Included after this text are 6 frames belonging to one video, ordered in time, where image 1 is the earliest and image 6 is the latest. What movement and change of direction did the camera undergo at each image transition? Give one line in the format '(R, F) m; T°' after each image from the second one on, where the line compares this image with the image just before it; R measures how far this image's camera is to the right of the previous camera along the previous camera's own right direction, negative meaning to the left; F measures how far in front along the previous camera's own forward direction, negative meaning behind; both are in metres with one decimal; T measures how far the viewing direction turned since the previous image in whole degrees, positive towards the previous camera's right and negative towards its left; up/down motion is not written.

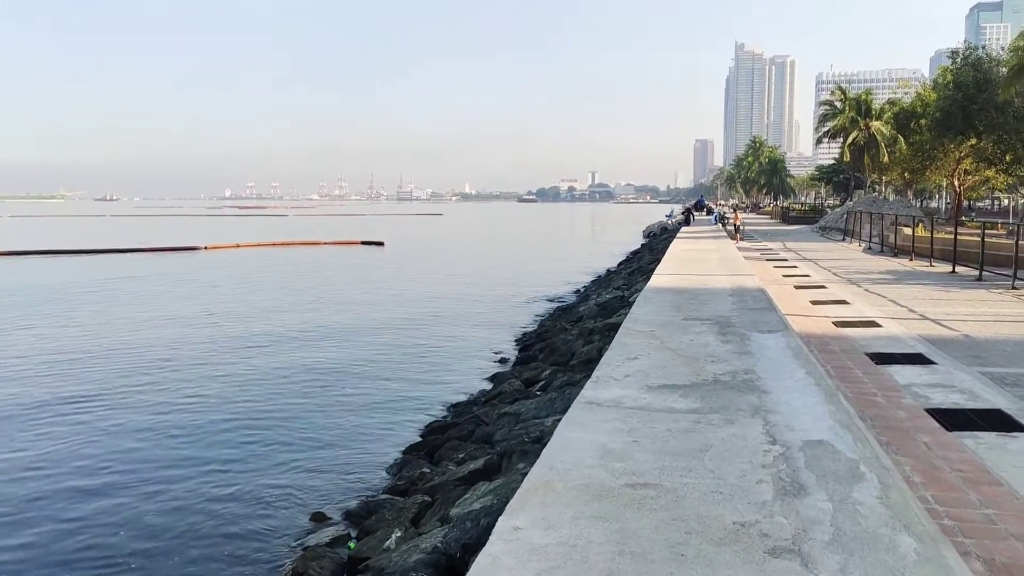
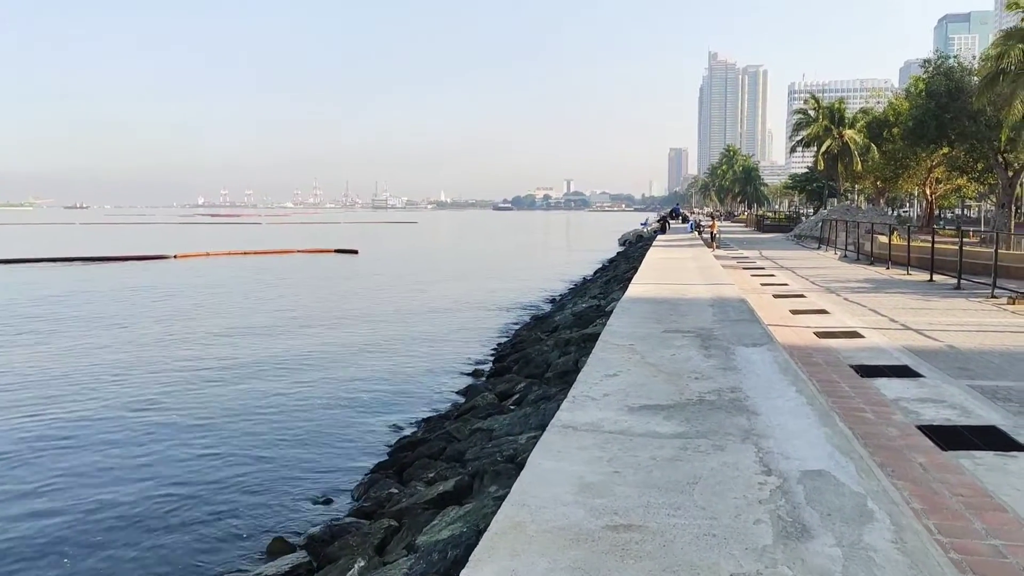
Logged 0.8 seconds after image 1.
(0.0, +0.4) m; +2°
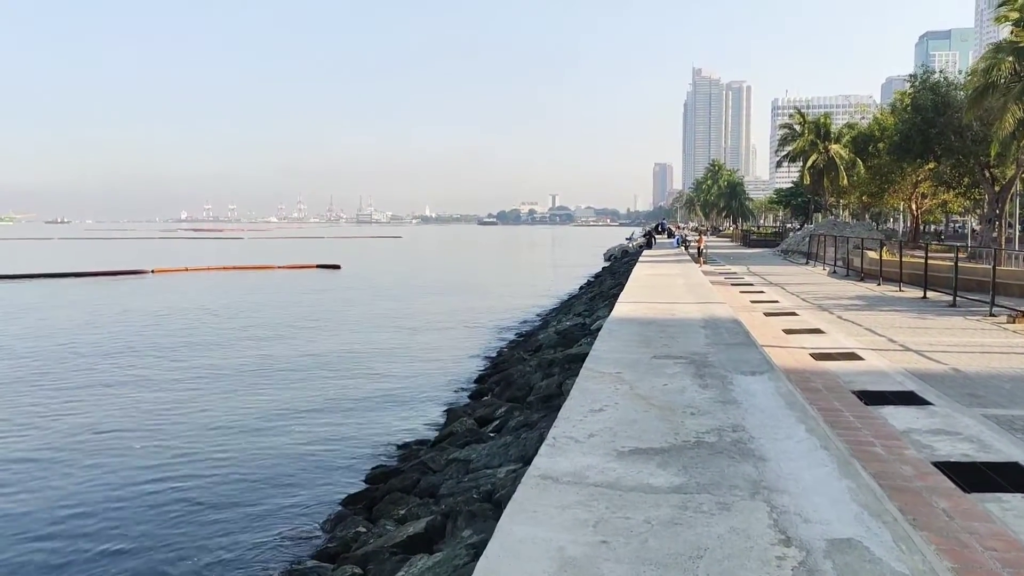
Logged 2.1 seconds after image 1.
(+0.1, +0.7) m; +1°
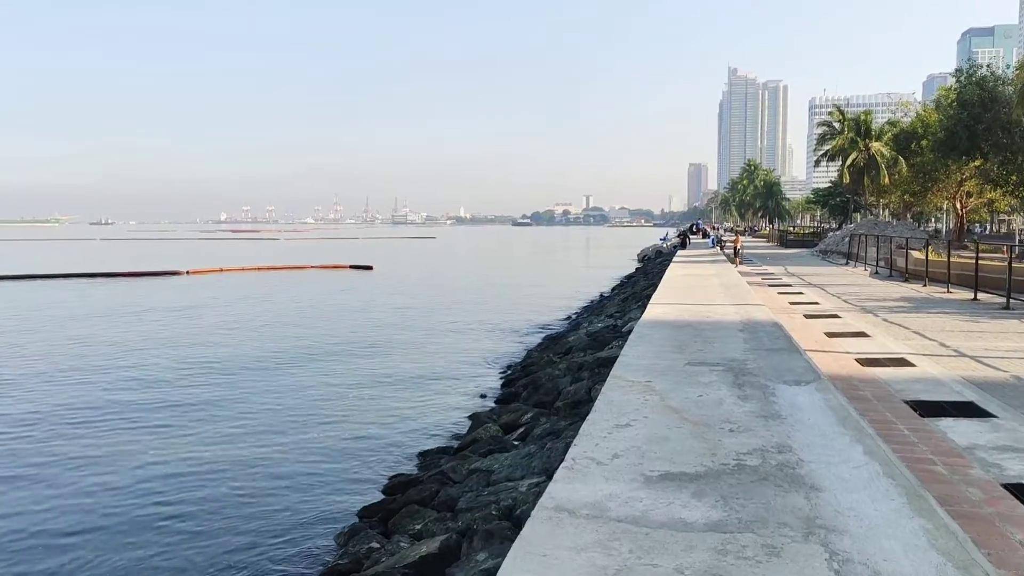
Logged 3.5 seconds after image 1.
(+0.1, +0.6) m; -2°
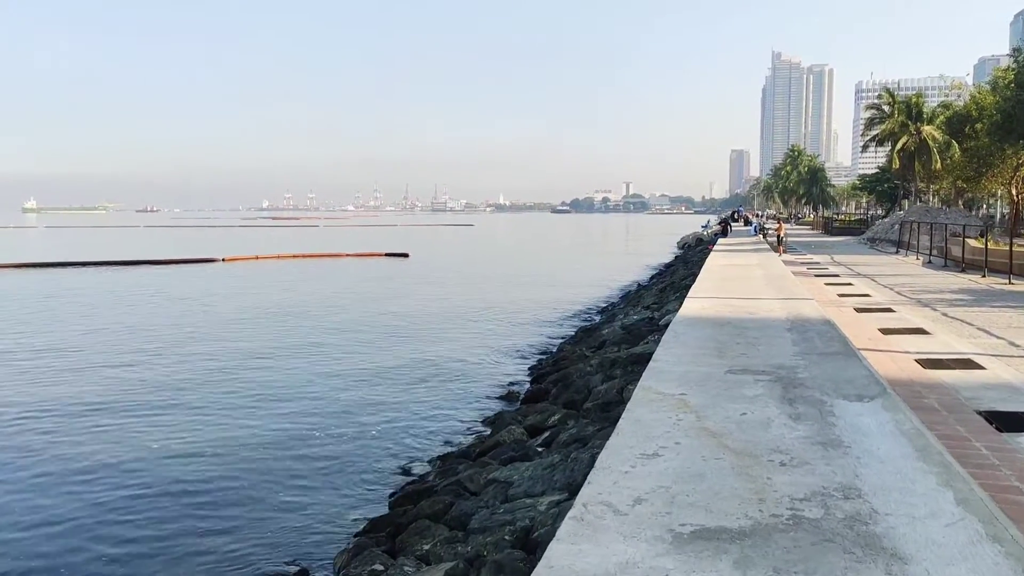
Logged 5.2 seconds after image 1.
(+0.2, +0.9) m; -3°
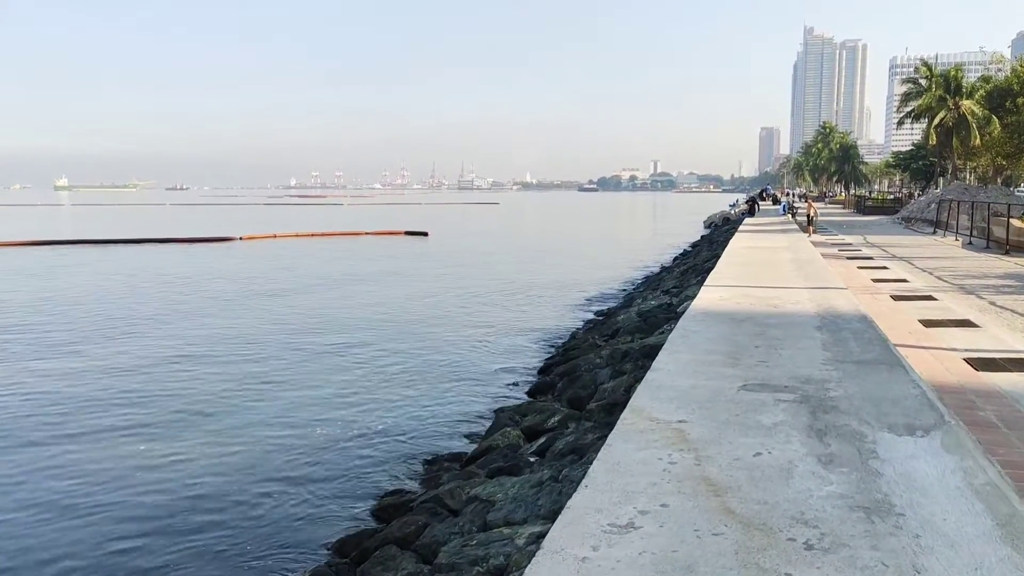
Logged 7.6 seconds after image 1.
(+0.4, +1.2) m; -2°
